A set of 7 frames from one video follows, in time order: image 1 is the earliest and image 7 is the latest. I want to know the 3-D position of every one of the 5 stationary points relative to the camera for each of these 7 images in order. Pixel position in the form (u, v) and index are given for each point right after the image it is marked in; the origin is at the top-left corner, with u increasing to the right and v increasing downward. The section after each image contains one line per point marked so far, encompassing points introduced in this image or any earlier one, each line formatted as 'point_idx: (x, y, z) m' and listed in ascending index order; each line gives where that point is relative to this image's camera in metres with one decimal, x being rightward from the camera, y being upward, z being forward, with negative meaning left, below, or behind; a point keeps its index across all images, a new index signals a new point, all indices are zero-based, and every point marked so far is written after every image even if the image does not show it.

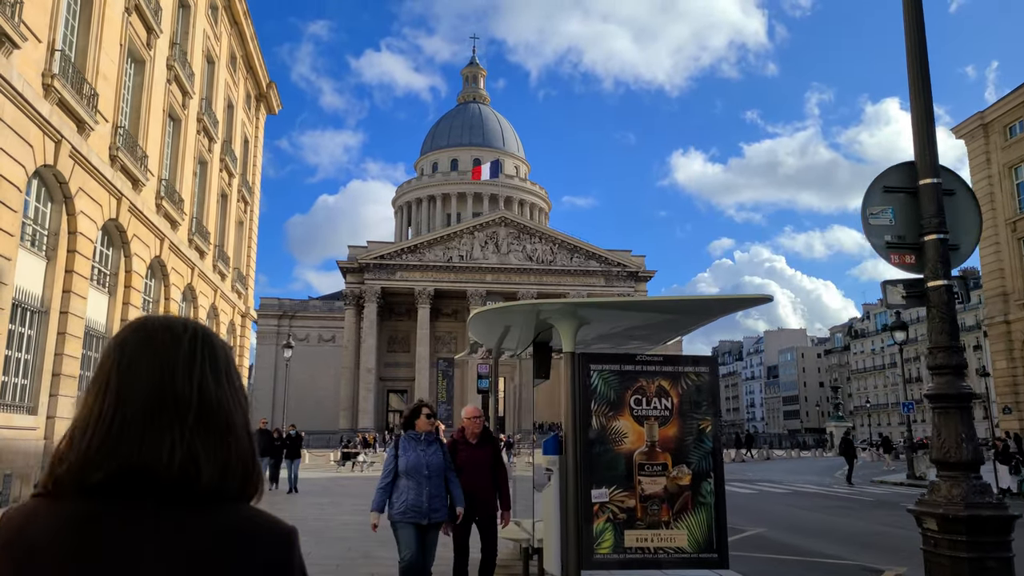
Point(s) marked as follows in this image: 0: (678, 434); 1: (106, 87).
0: (+1.6, -1.4, +6.9) m
1: (-9.9, +4.9, +17.2) m
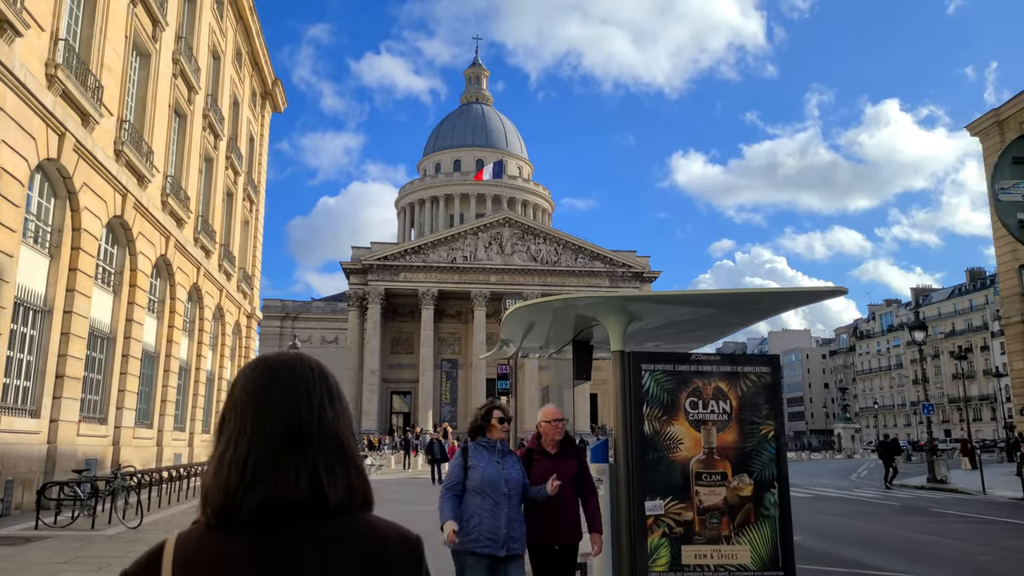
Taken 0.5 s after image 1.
0: (+2.0, -1.4, +6.3) m
1: (-9.4, +4.9, +16.6) m
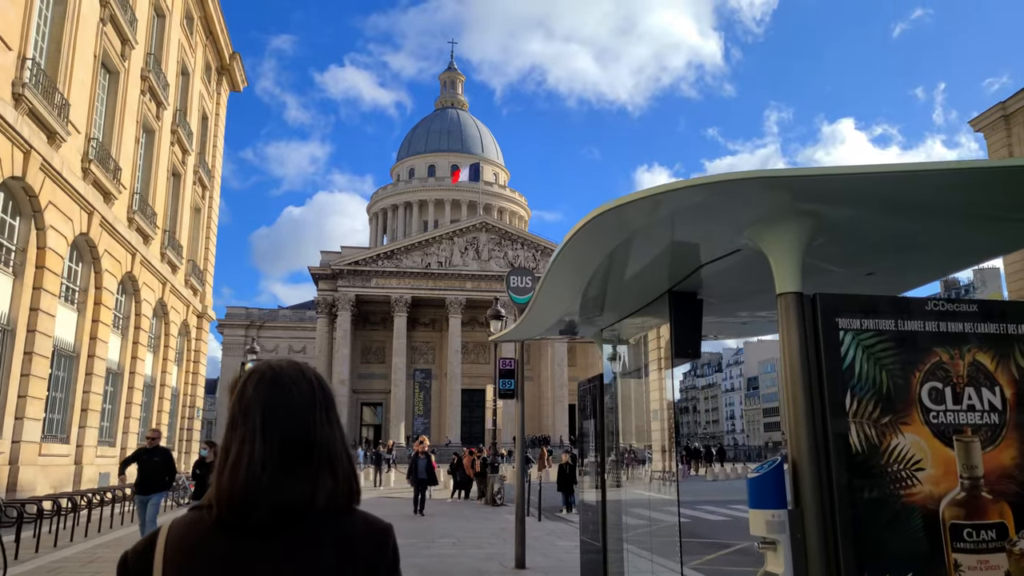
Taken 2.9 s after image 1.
0: (+2.4, -0.8, +3.3) m
1: (-9.5, +5.3, +13.3) m
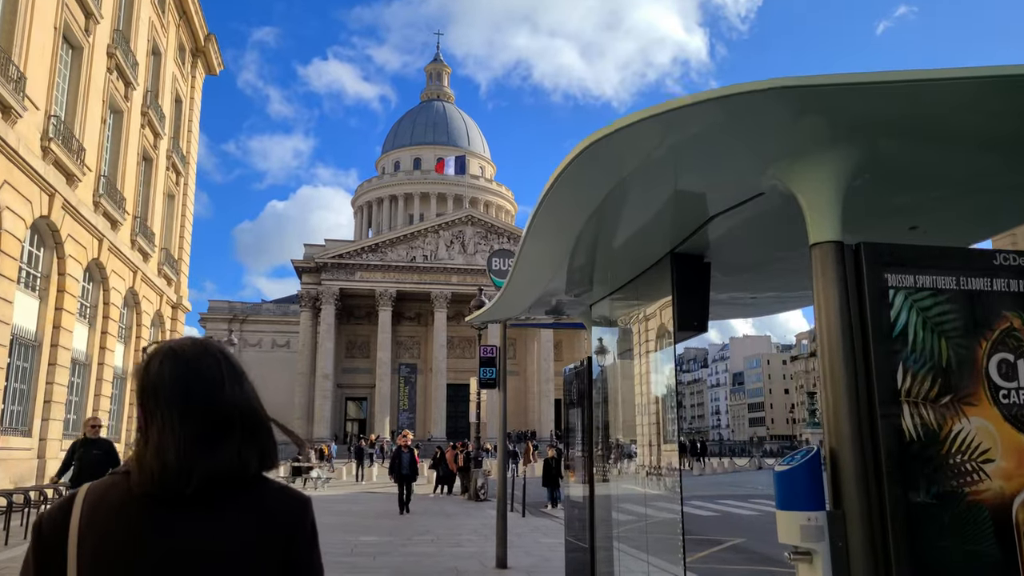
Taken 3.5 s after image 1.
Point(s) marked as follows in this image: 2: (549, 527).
0: (+2.3, -0.6, +2.7) m
1: (-9.7, +5.6, +12.4) m
2: (+0.7, -4.4, +13.0) m
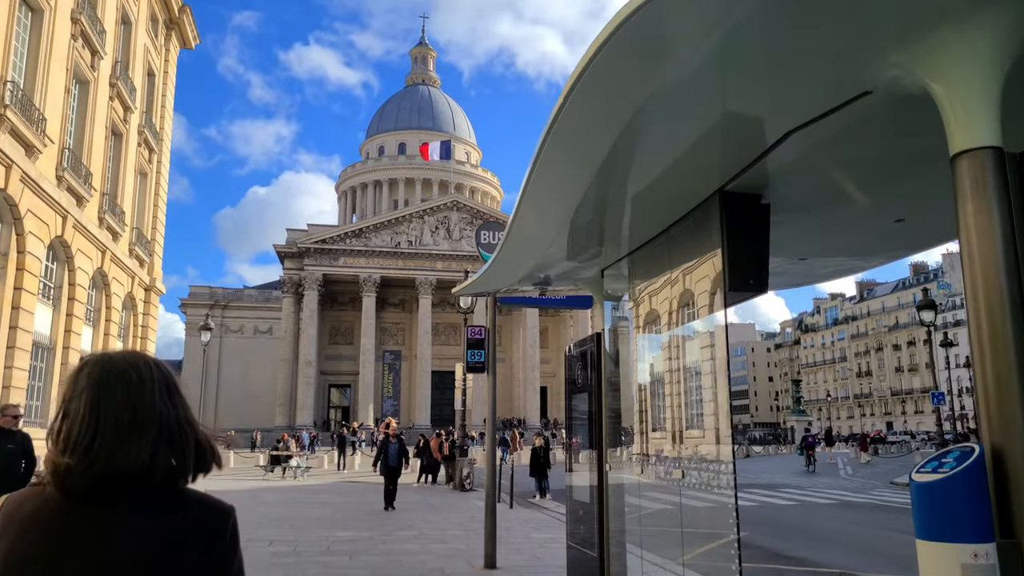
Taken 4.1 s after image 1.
0: (+2.3, -0.4, +1.9) m
1: (-9.9, +6.0, +11.2) m
2: (+0.5, -4.0, +12.2) m
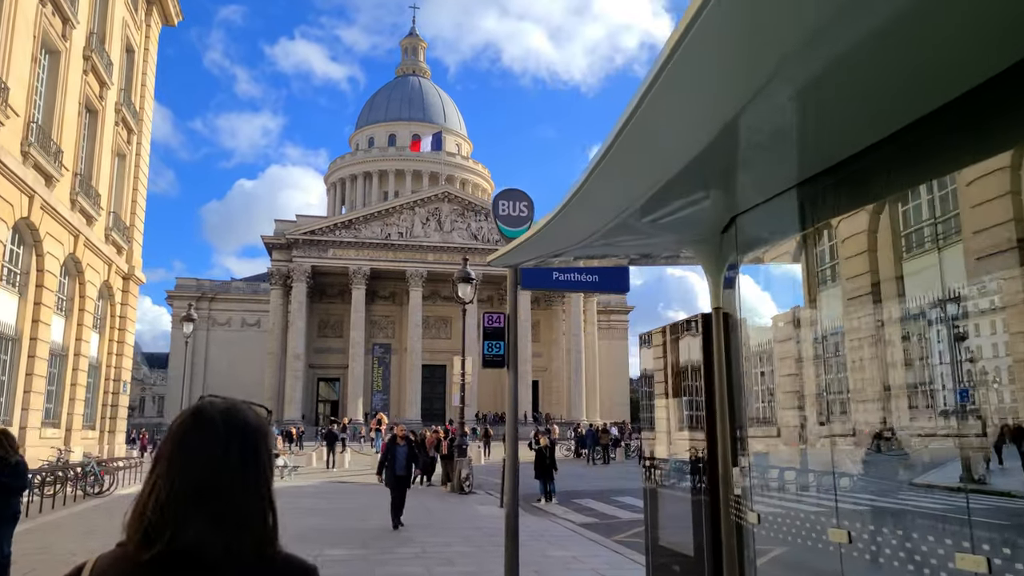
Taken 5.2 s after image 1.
0: (+2.7, -0.3, +0.7) m
1: (-9.6, +6.3, +9.8) m
2: (+0.7, -3.8, +11.0) m
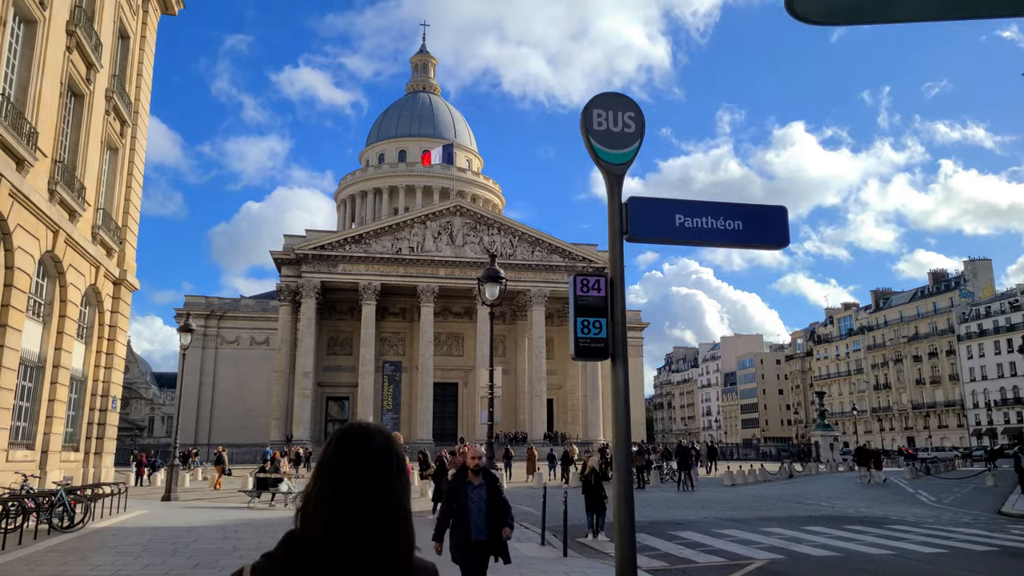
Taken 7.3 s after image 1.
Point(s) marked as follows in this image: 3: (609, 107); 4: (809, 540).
0: (+3.3, +0.2, -1.8) m
1: (-8.9, +6.5, +7.7) m
2: (+1.4, -3.6, +8.5) m
3: (+0.7, +1.3, +5.4) m
4: (+5.9, -4.9, +13.8) m
